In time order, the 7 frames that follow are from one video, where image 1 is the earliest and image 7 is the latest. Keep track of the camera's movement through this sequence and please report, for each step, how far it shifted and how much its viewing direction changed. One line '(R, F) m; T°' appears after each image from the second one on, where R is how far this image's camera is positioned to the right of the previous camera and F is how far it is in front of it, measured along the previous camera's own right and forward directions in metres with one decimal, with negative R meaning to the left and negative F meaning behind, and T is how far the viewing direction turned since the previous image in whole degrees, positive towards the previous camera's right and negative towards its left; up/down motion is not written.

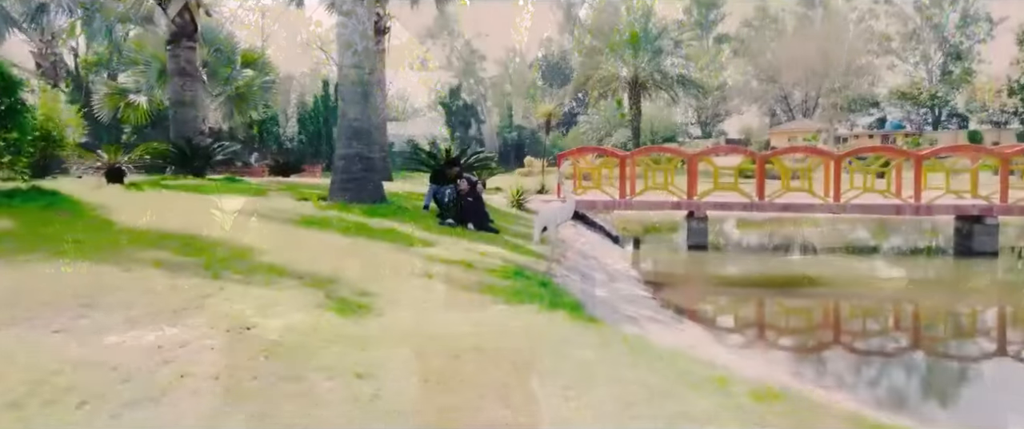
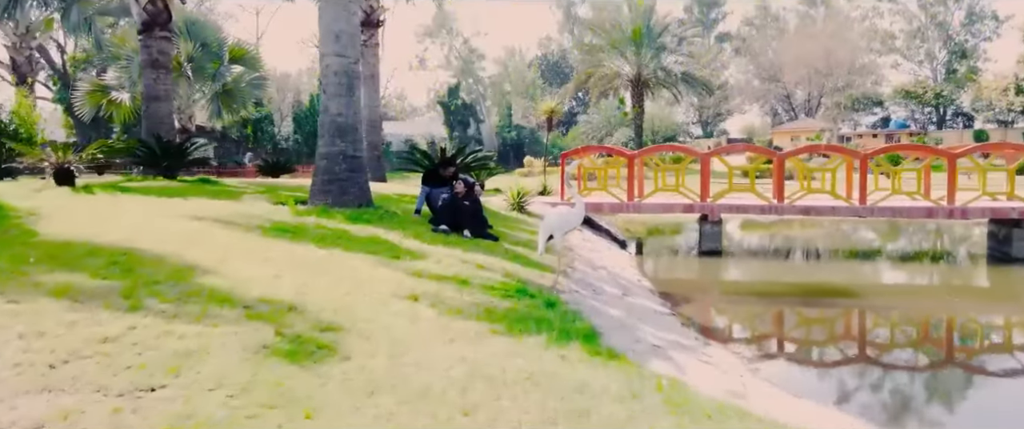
(0.0, +0.6) m; 0°
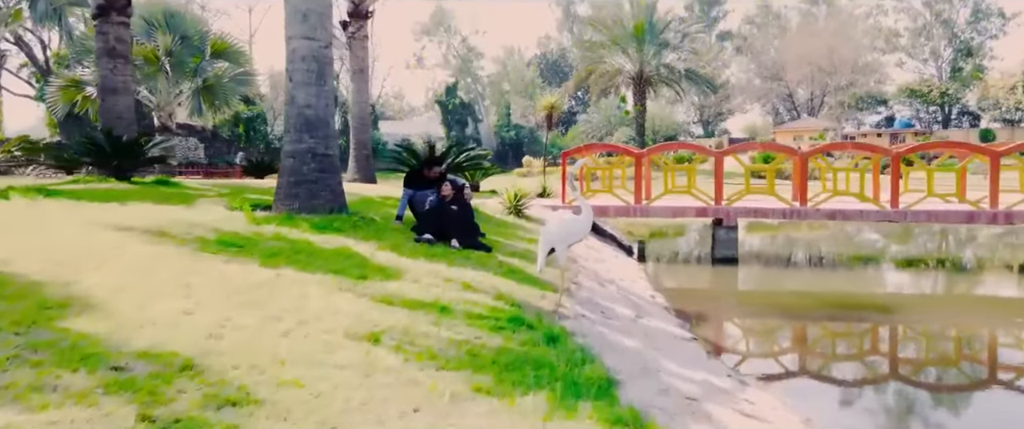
(0.0, +0.7) m; 0°
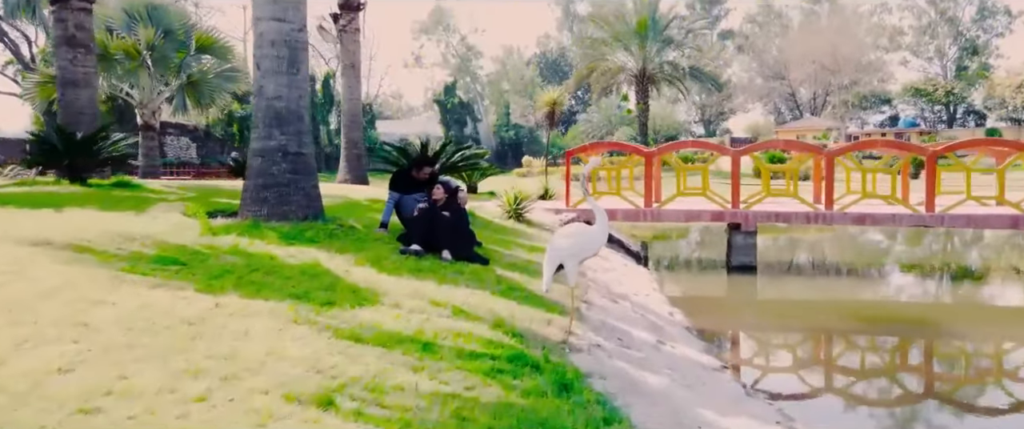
(0.0, +0.6) m; 0°
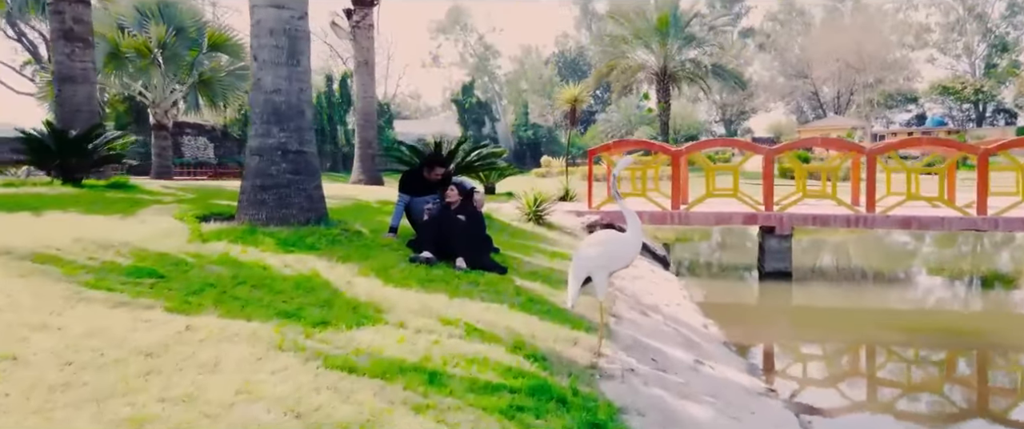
(0.0, +0.4) m; -1°
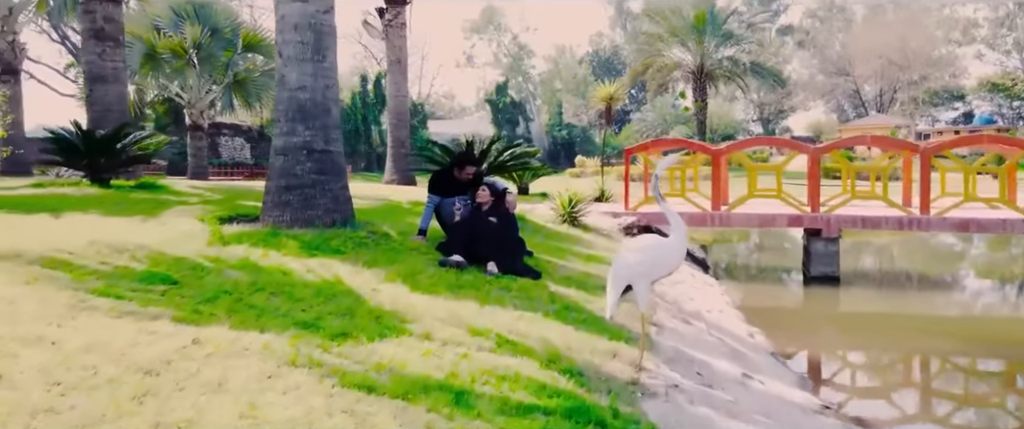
(0.0, +0.2) m; -2°
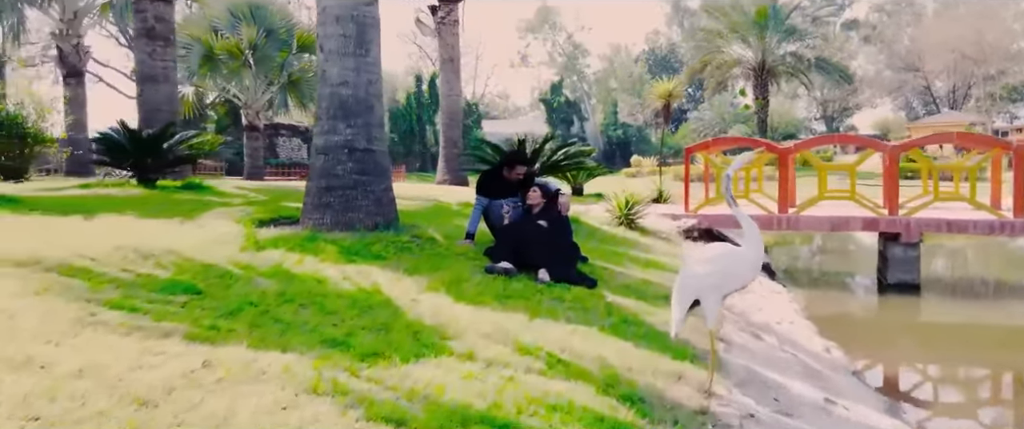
(0.0, +0.3) m; -4°
